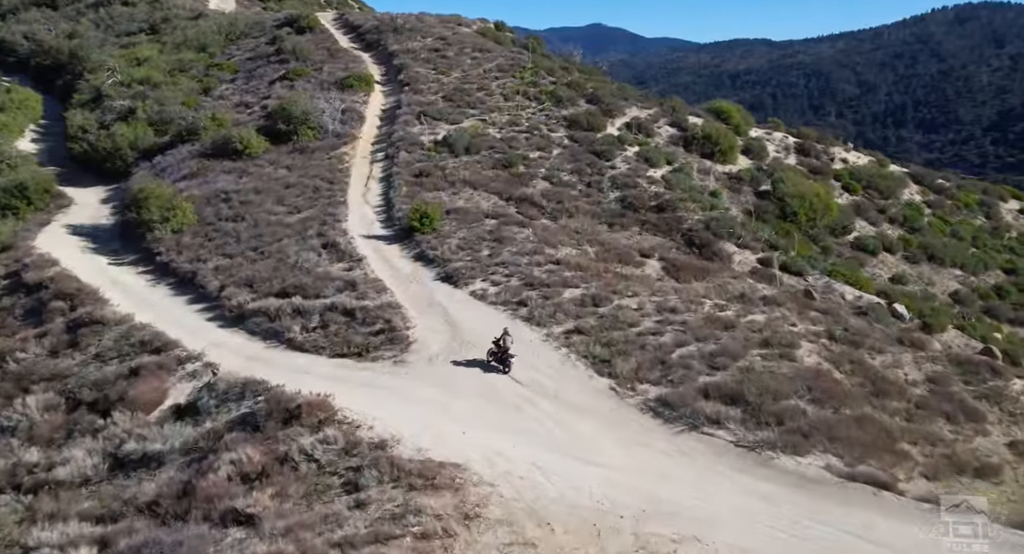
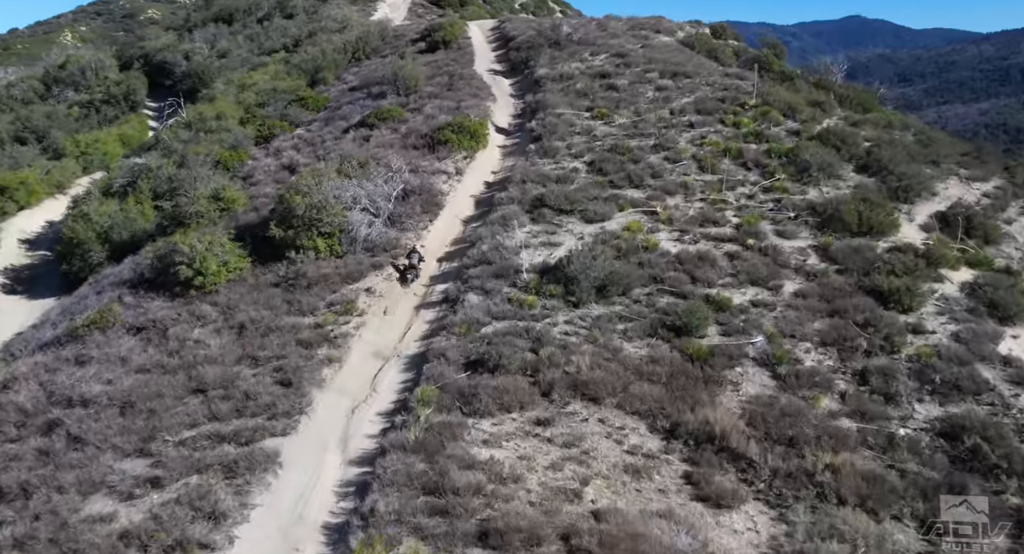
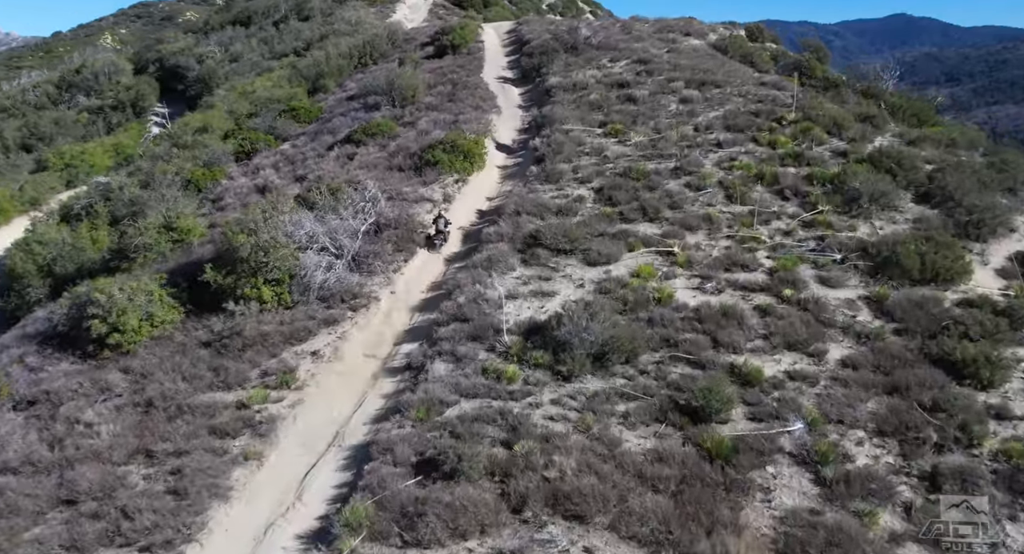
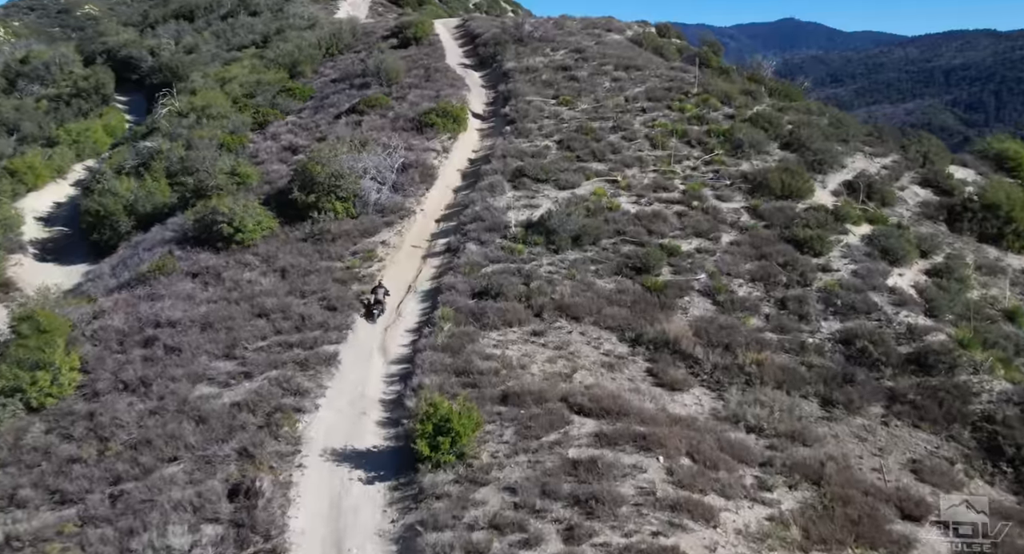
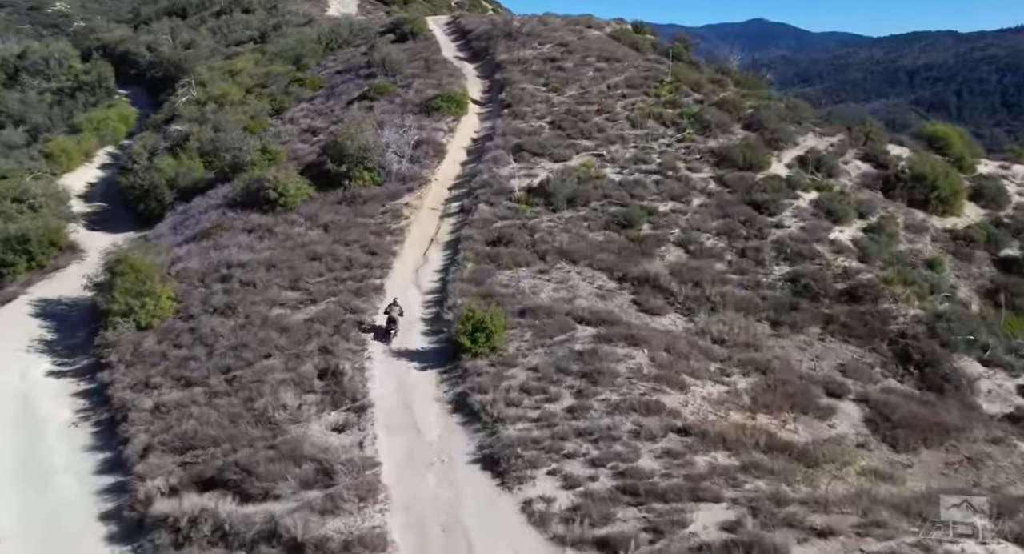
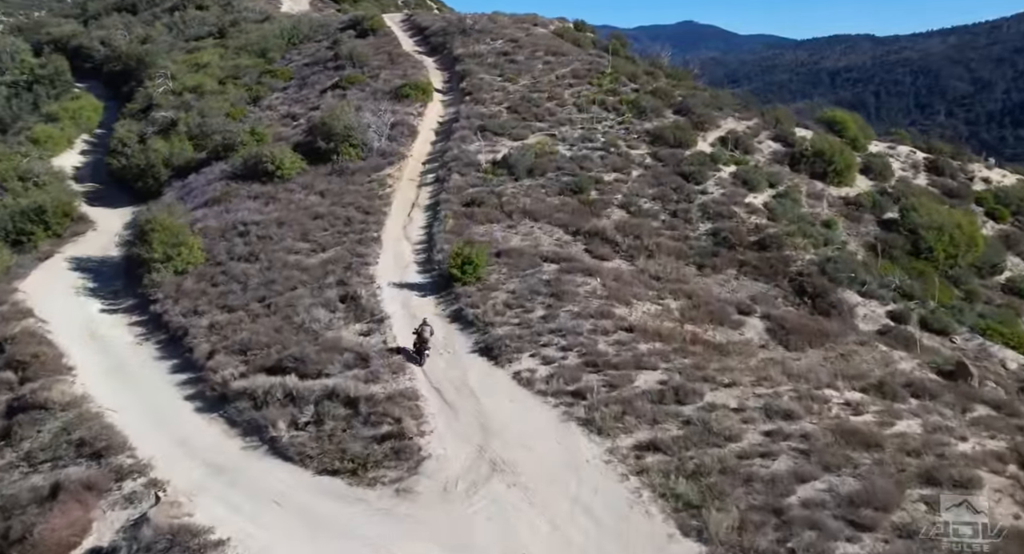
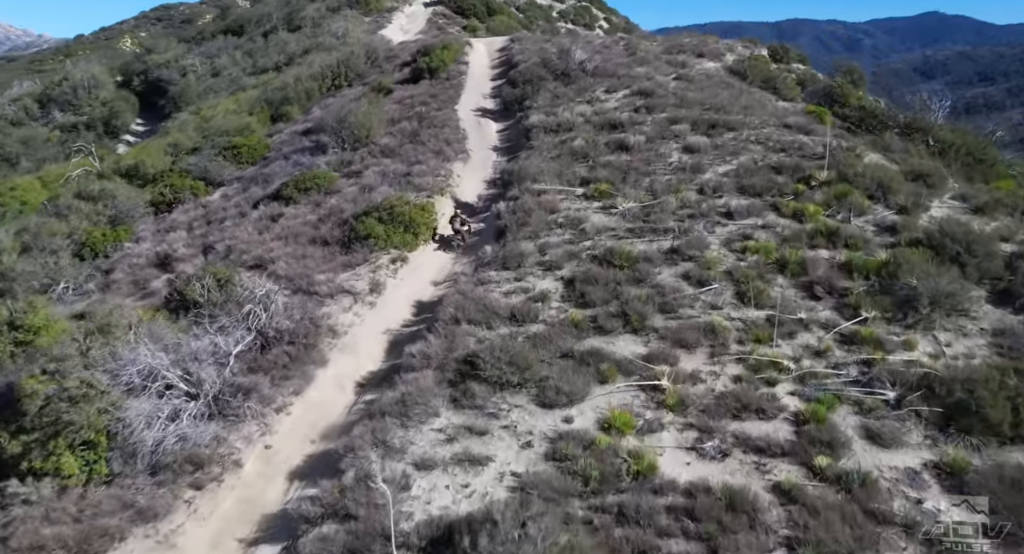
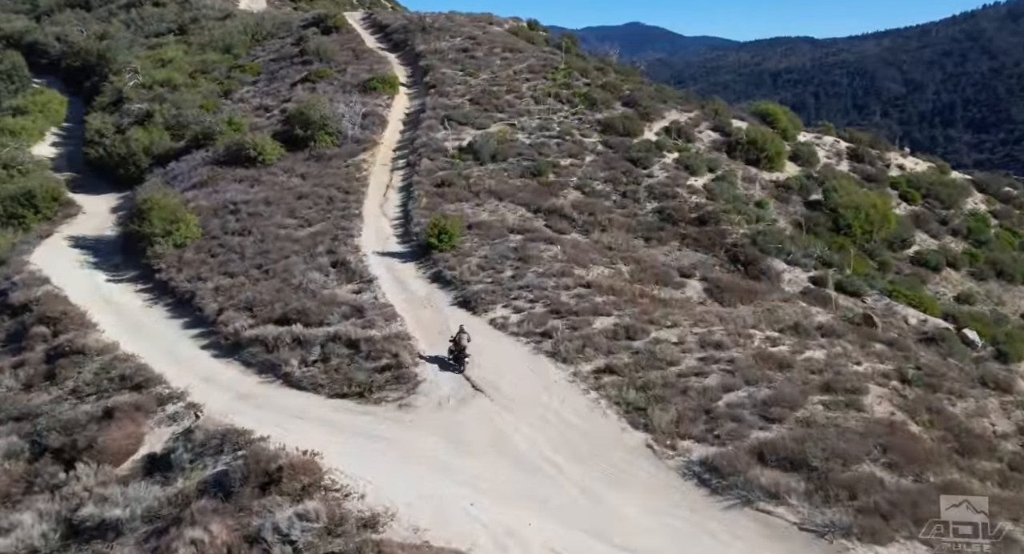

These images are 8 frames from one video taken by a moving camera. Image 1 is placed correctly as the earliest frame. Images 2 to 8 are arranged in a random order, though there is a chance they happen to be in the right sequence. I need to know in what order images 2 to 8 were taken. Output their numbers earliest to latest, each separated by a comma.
8, 6, 5, 4, 2, 3, 7
